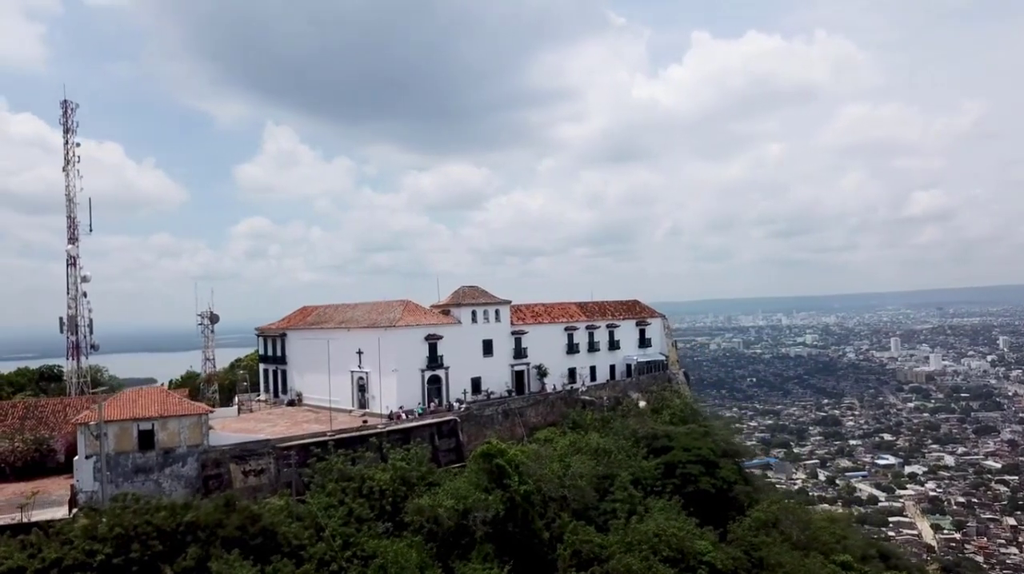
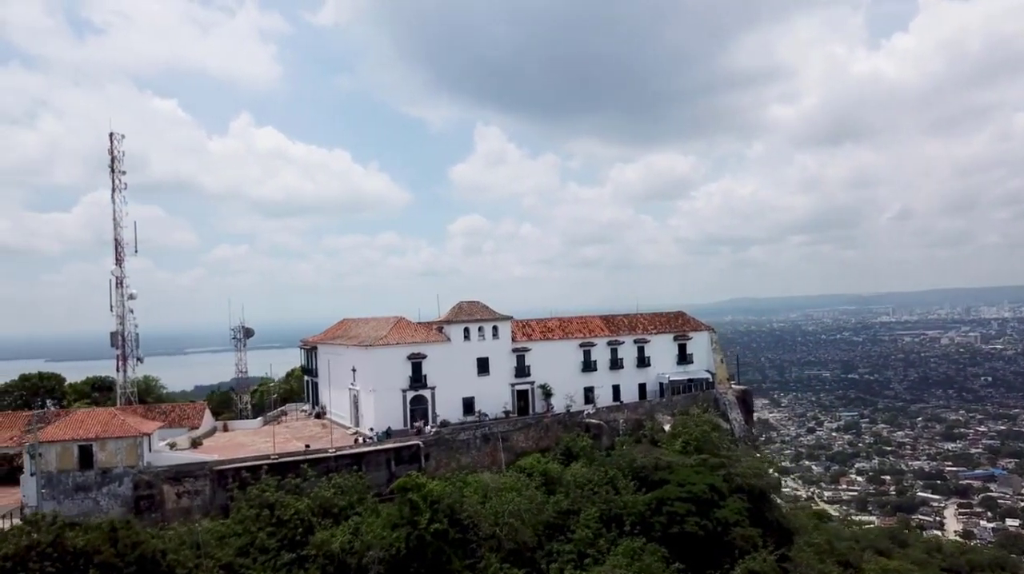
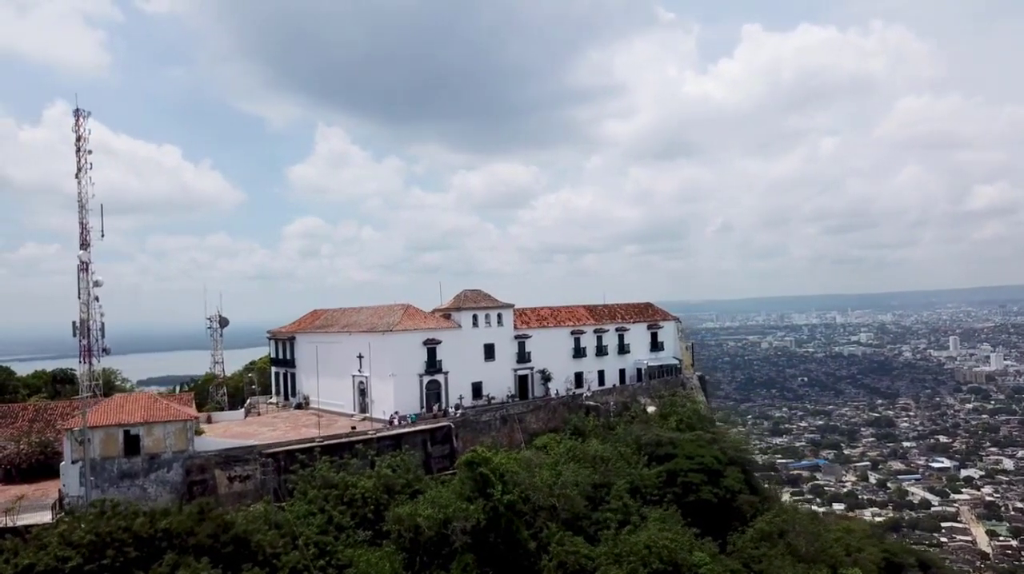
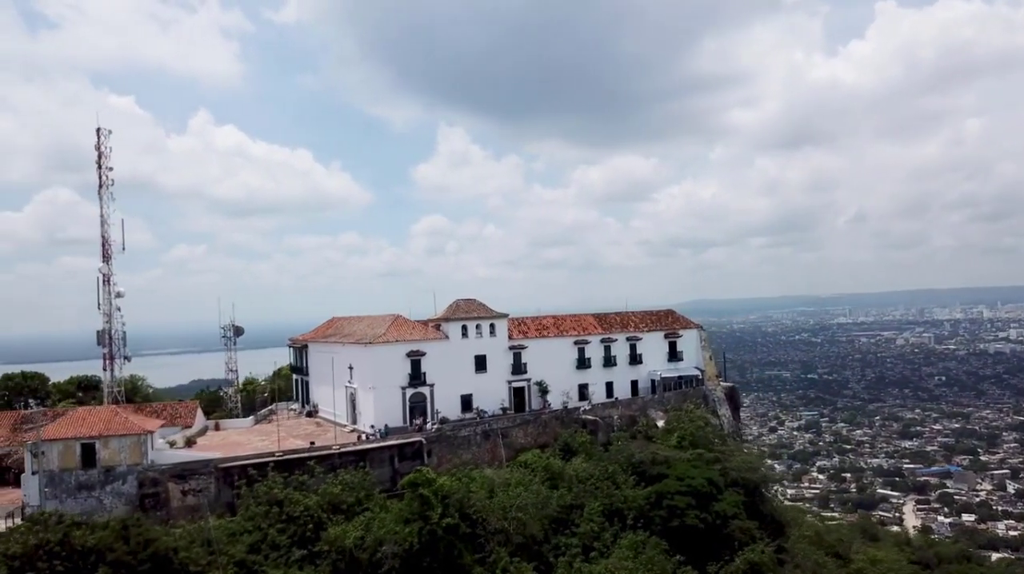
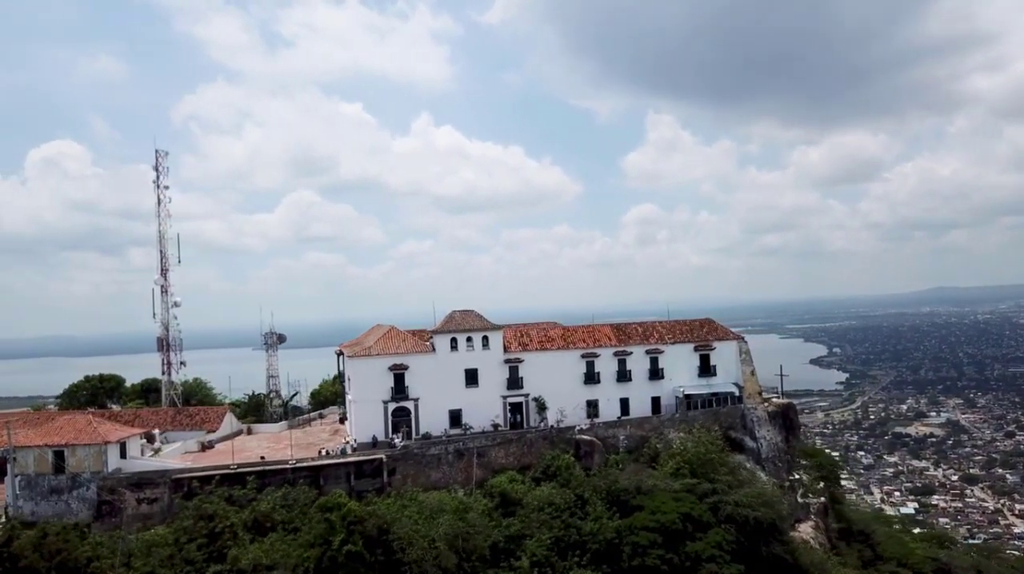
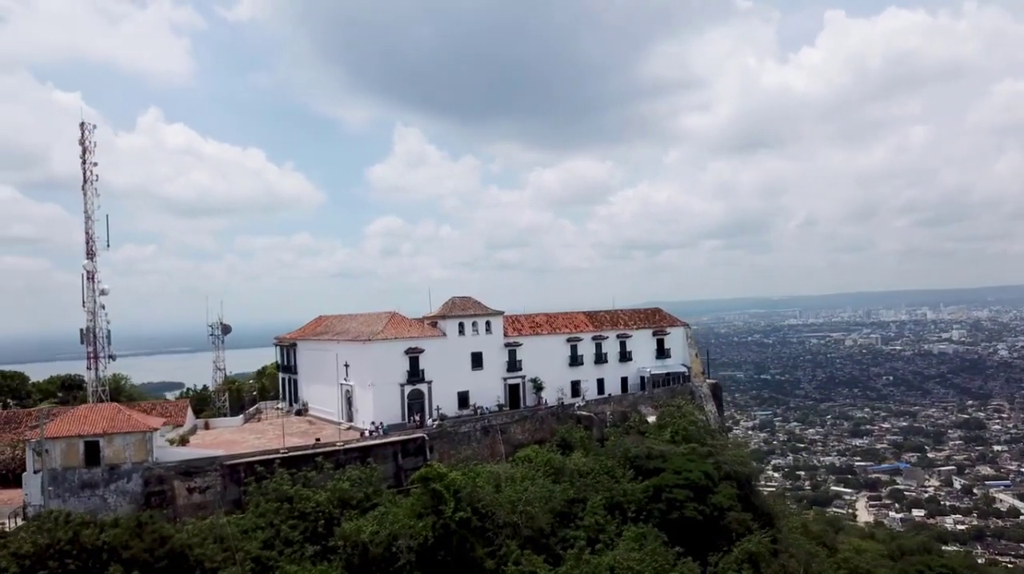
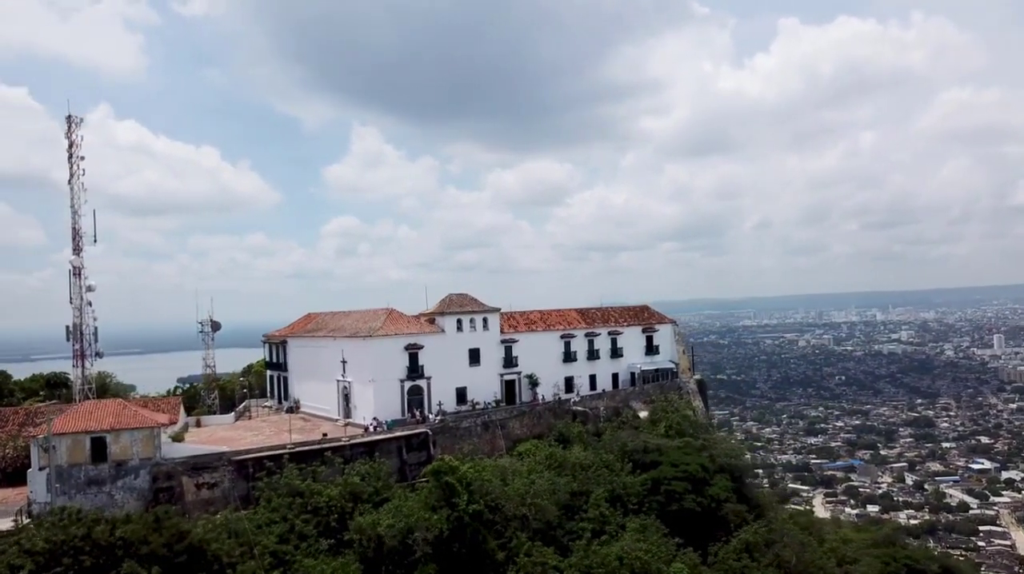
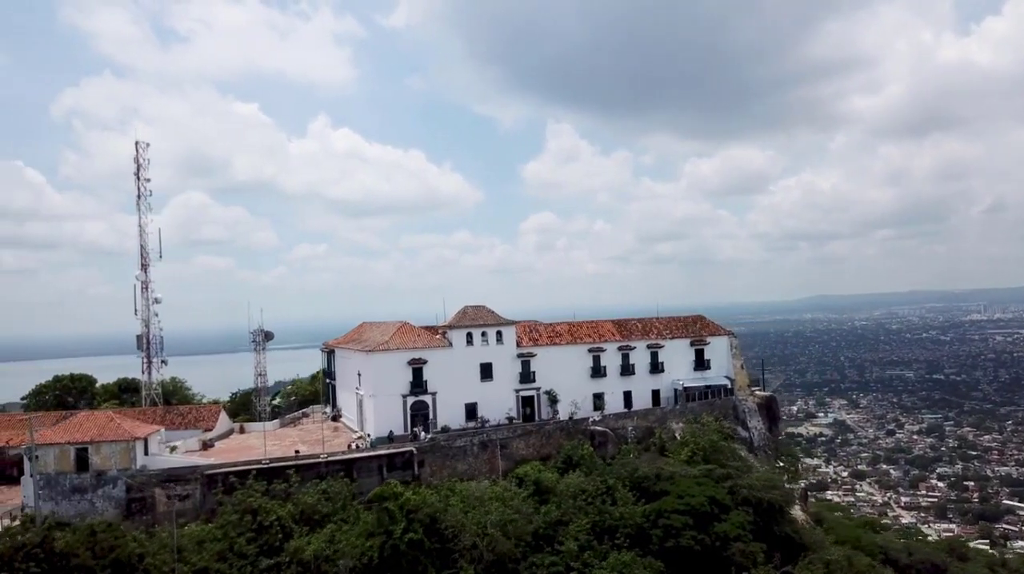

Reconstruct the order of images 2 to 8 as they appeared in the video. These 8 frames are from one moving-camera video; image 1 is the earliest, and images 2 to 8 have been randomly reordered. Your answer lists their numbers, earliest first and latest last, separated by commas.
3, 7, 6, 4, 2, 8, 5
